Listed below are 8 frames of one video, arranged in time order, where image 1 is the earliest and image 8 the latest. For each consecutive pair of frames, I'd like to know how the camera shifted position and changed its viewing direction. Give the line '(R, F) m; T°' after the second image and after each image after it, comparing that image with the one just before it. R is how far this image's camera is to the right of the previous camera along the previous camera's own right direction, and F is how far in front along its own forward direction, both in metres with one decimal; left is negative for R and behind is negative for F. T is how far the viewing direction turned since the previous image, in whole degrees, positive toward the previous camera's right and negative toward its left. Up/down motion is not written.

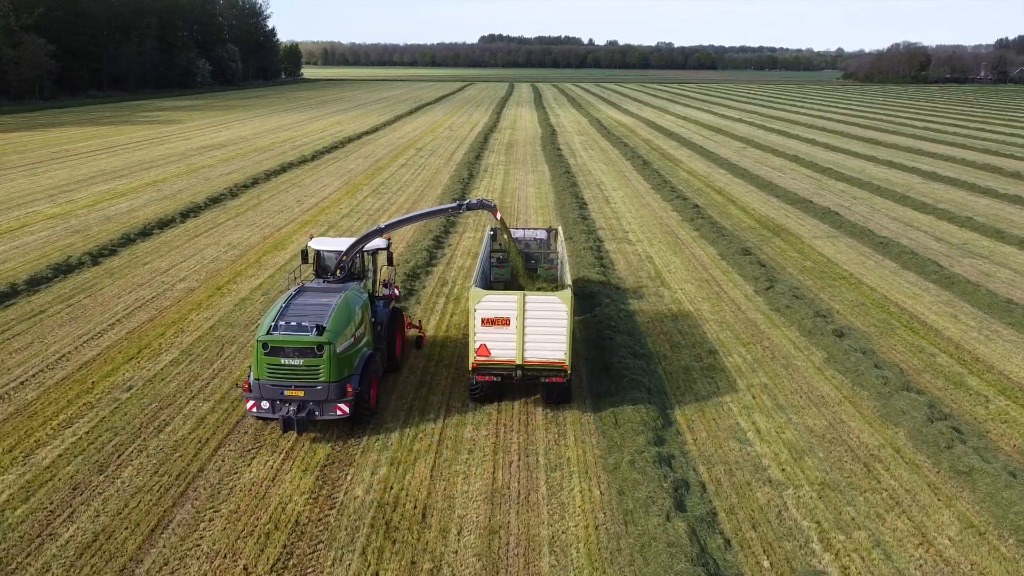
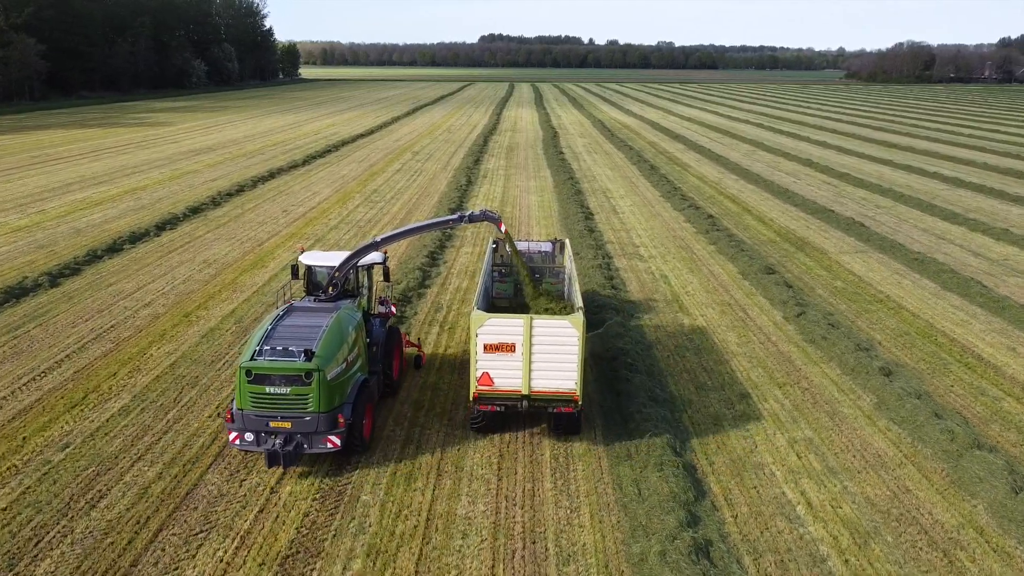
(0.0, +1.5) m; 0°
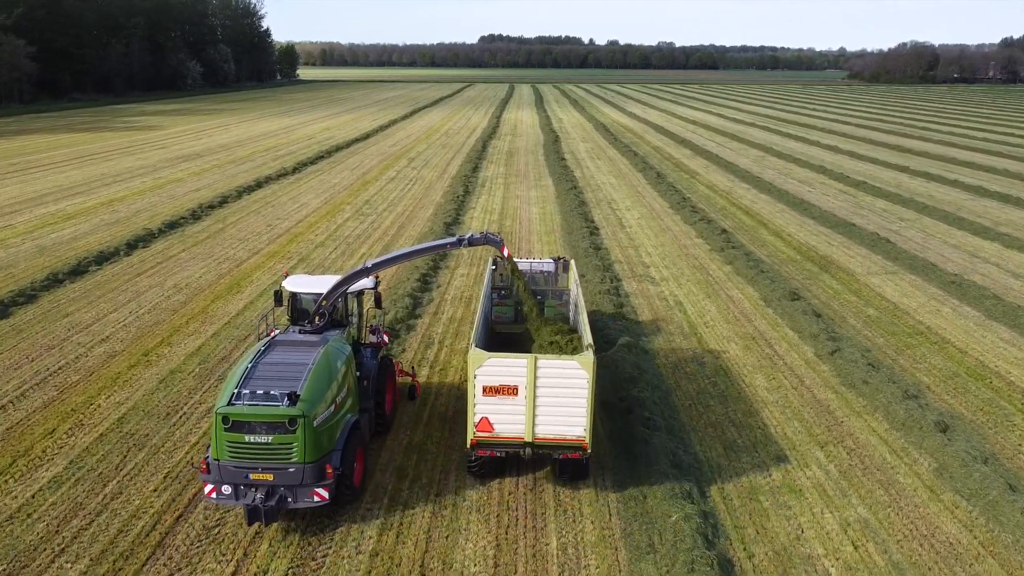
(0.0, +1.5) m; 0°
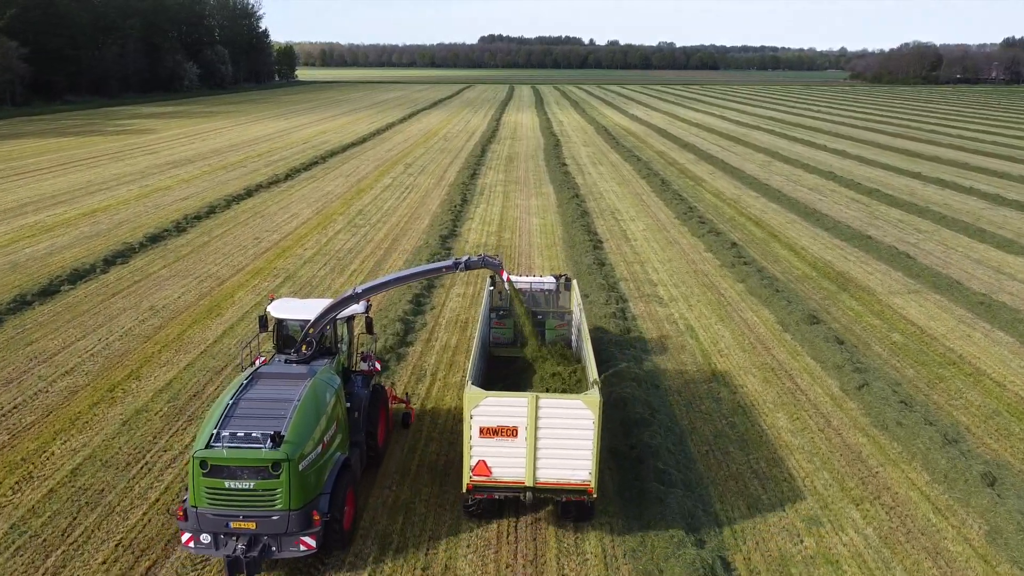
(0.0, +1.0) m; 0°
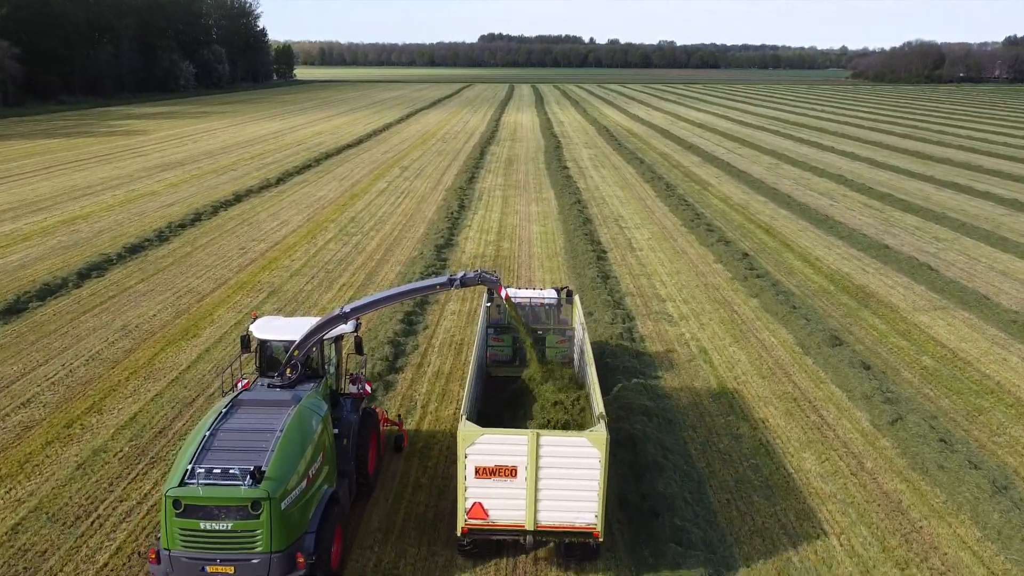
(0.0, +1.0) m; 0°
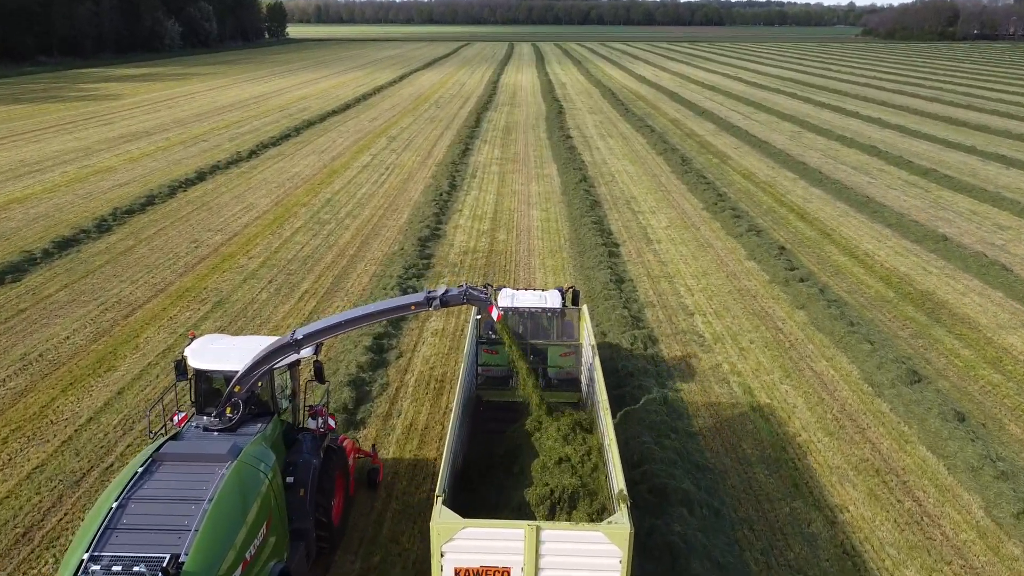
(+0.1, +2.7) m; 0°
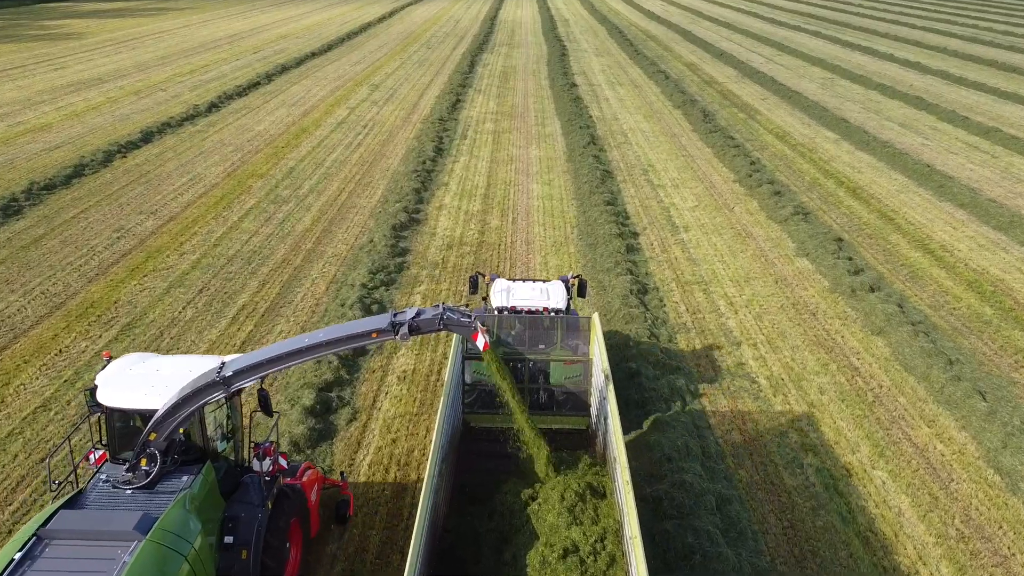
(+0.1, +3.0) m; 0°
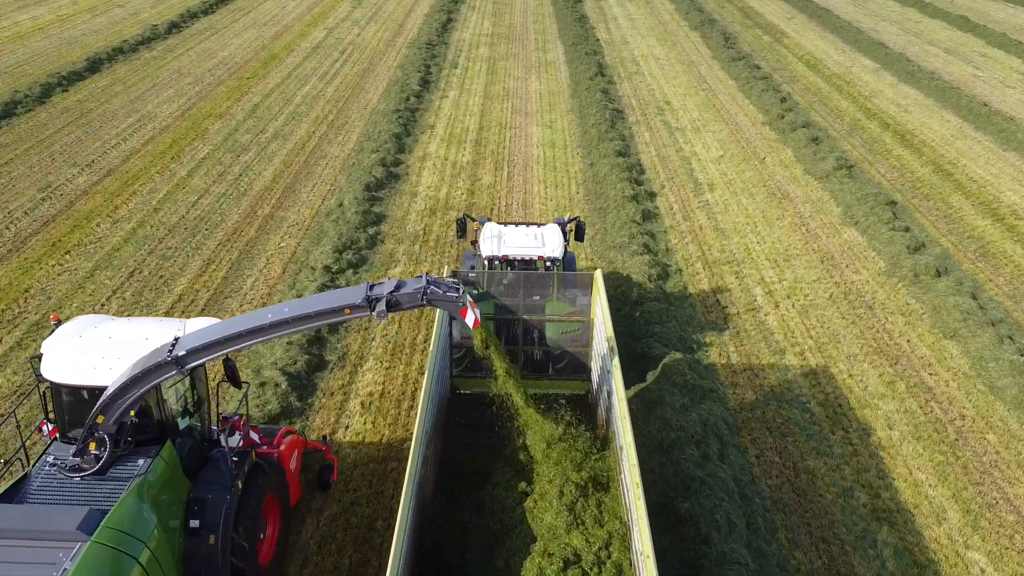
(+0.1, +1.9) m; 0°
